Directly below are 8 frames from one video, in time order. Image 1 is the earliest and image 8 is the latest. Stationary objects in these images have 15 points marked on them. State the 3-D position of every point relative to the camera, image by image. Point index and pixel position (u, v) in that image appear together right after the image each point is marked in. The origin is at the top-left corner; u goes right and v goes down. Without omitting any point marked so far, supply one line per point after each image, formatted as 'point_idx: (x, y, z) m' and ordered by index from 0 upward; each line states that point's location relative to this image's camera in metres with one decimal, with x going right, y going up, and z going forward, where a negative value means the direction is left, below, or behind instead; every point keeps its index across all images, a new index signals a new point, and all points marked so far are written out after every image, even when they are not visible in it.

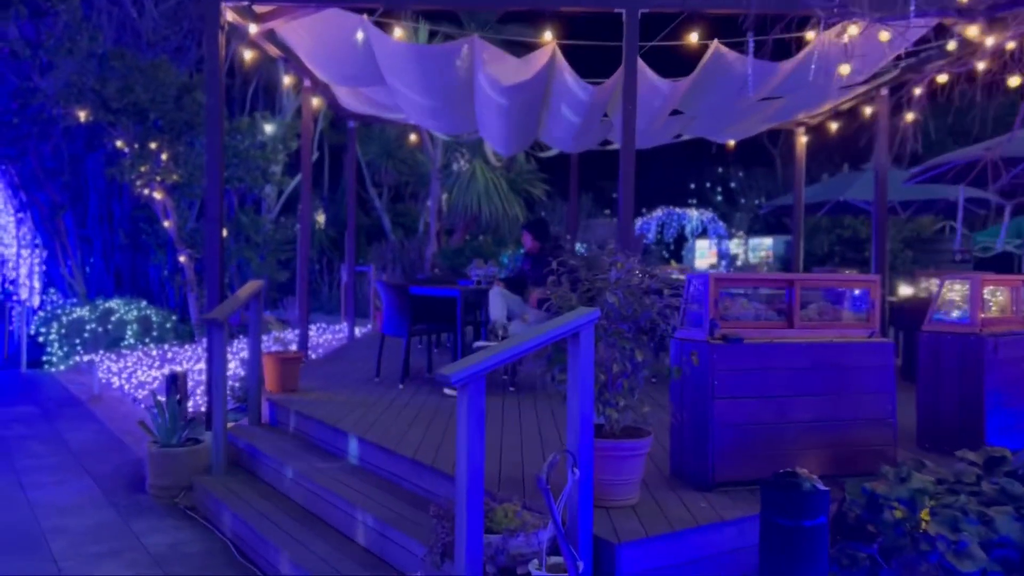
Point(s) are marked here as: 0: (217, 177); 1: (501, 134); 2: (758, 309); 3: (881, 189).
0: (-2.0, +0.7, +5.8) m
1: (-0.1, +1.4, +8.3) m
2: (+1.1, -0.1, +3.8) m
3: (+3.5, +0.9, +8.2) m
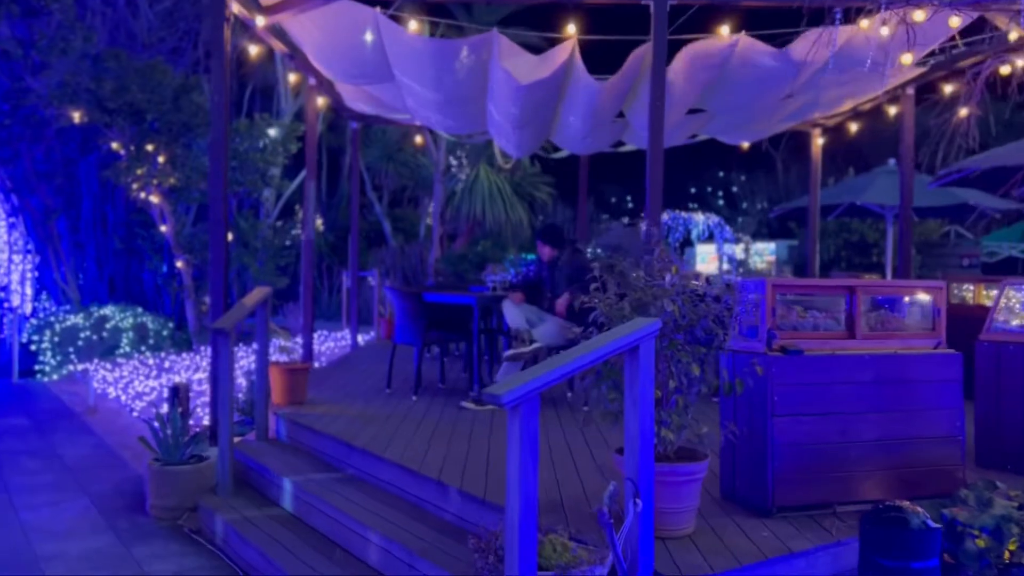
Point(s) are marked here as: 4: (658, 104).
0: (-1.8, +0.7, +5.4) m
1: (0.0, +1.4, +8.0) m
2: (+1.2, -0.1, +3.5) m
3: (+3.6, +0.8, +7.9) m
4: (+0.9, +1.1, +5.3) m
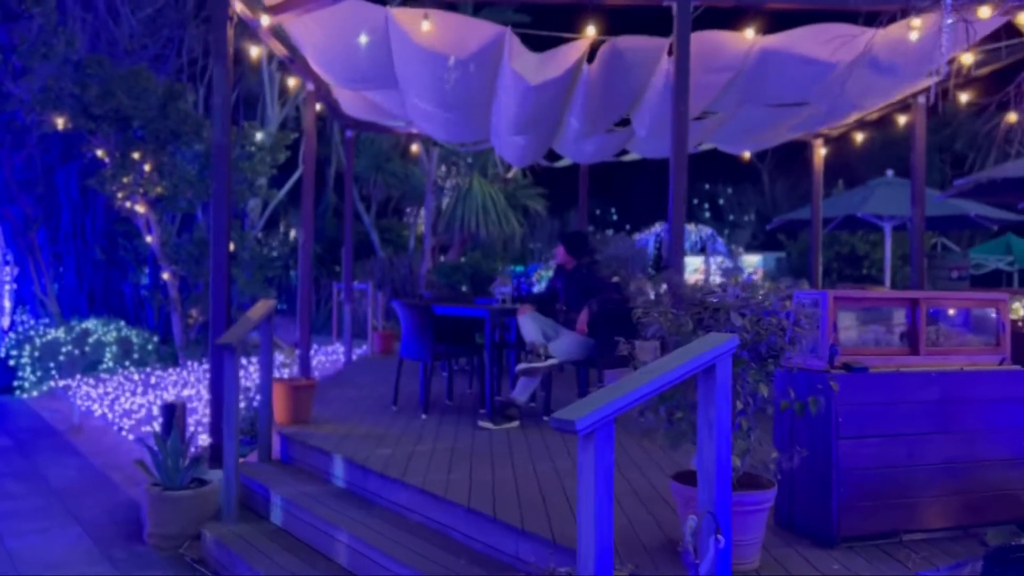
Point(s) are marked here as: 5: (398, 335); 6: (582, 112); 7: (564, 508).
0: (-1.7, +0.6, +5.2) m
1: (0.0, +1.3, +7.8) m
2: (+1.4, -0.2, +3.3) m
3: (+3.6, +0.7, +7.7) m
4: (+1.0, +1.1, +5.1) m
5: (-1.4, -0.6, +10.3) m
6: (+0.6, +1.3, +6.6) m
7: (+0.2, -0.9, +3.7) m
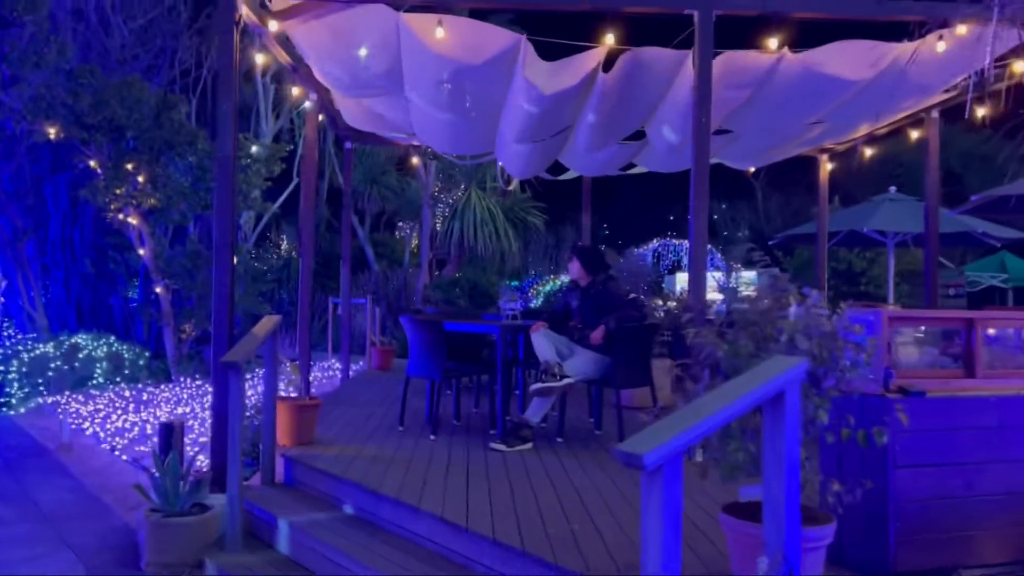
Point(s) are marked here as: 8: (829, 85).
0: (-1.6, +0.5, +5.0) m
1: (+0.1, +1.1, +7.6) m
2: (+1.5, -0.2, +3.1) m
3: (+3.7, +0.6, +7.6) m
4: (+1.1, +1.0, +5.0) m
5: (-1.4, -0.7, +10.1) m
6: (+0.7, +1.2, +6.4) m
7: (+0.3, -1.0, +3.5) m
8: (+2.1, +1.3, +5.7) m
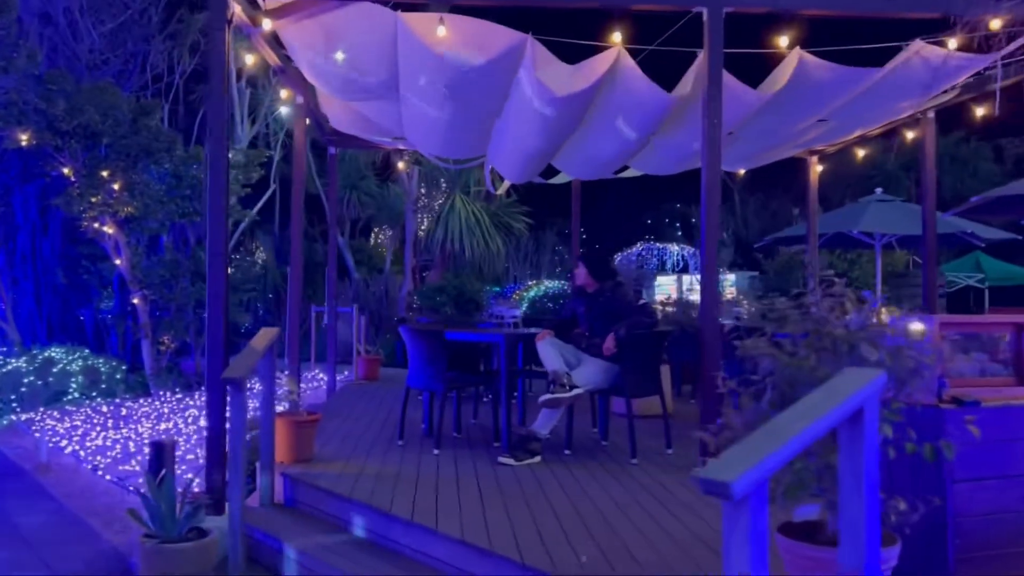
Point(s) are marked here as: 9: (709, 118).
0: (-1.6, +0.5, +4.7) m
1: (0.0, +1.1, +7.4) m
2: (+1.6, -0.3, +3.0) m
3: (+3.7, +0.6, +7.6) m
4: (+1.1, +0.9, +4.8) m
5: (-1.5, -0.8, +9.8) m
6: (+0.7, +1.1, +6.3) m
7: (+0.4, -1.0, +3.3) m
8: (+2.1, +1.3, +5.6) m
9: (+1.1, +1.0, +4.8) m
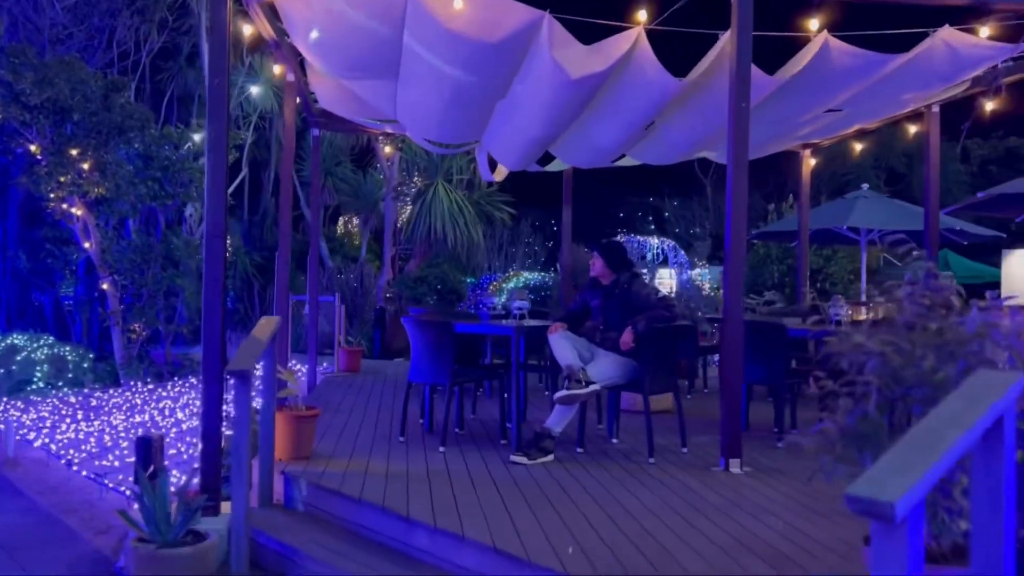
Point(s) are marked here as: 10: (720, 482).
0: (-1.5, +0.5, +4.4) m
1: (0.0, +1.2, +7.2) m
2: (+1.8, -0.2, +2.8) m
3: (+3.6, +0.6, +7.5) m
4: (+1.2, +1.0, +4.6) m
5: (-1.6, -0.7, +9.5) m
6: (+0.7, +1.2, +6.1) m
7: (+0.6, -1.0, +3.1) m
8: (+2.1, +1.3, +5.4) m
9: (+1.2, +1.0, +4.6) m
10: (+1.1, -1.0, +4.4) m
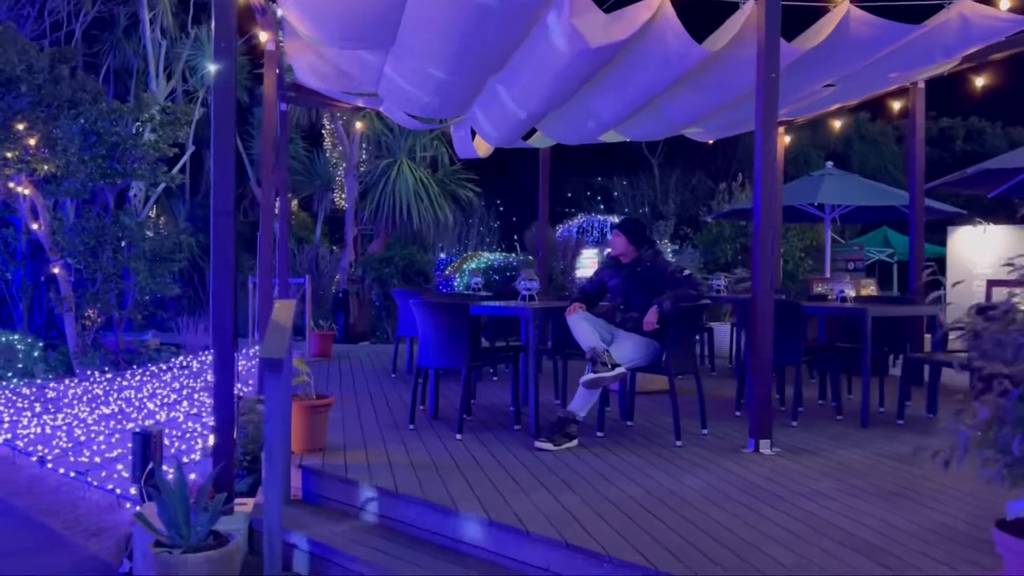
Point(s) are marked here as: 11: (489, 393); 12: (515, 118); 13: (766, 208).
0: (-1.3, +0.6, +4.1) m
1: (-0.1, +1.3, +6.9) m
2: (+2.1, -0.2, +2.7) m
3: (+3.5, +0.8, +7.5) m
4: (+1.4, +1.1, +4.5) m
5: (-1.9, -0.5, +9.2) m
6: (+0.7, +1.3, +5.9) m
7: (+0.8, -0.9, +3.0) m
8: (+2.2, +1.5, +5.3) m
9: (+1.3, +1.1, +4.5) m
10: (+1.2, -0.9, +4.3) m
11: (-0.2, -0.7, +6.0) m
12: (0.0, +1.3, +6.5) m
13: (+1.3, +0.4, +4.5) m
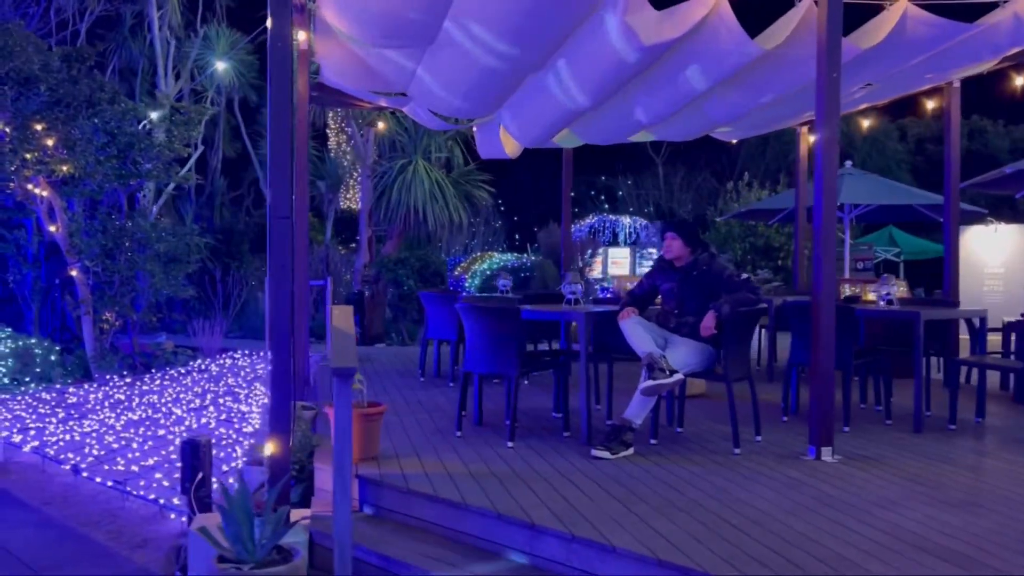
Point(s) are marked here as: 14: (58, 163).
0: (-1.1, +0.6, +3.9) m
1: (+0.2, +1.3, +6.8) m
2: (+2.4, -0.2, +2.7) m
3: (+3.8, +0.8, +7.4) m
4: (+1.6, +1.1, +4.4) m
5: (-1.6, -0.5, +9.1) m
6: (+1.0, +1.3, +5.8) m
7: (+1.1, -1.0, +2.9) m
8: (+2.5, +1.5, +5.2) m
9: (+1.6, +1.1, +4.4) m
10: (+1.5, -0.9, +4.2) m
11: (+0.1, -0.7, +5.9) m
12: (+0.3, +1.3, +6.4) m
13: (+1.6, +0.4, +4.4) m
14: (-4.4, +1.2, +8.3) m
